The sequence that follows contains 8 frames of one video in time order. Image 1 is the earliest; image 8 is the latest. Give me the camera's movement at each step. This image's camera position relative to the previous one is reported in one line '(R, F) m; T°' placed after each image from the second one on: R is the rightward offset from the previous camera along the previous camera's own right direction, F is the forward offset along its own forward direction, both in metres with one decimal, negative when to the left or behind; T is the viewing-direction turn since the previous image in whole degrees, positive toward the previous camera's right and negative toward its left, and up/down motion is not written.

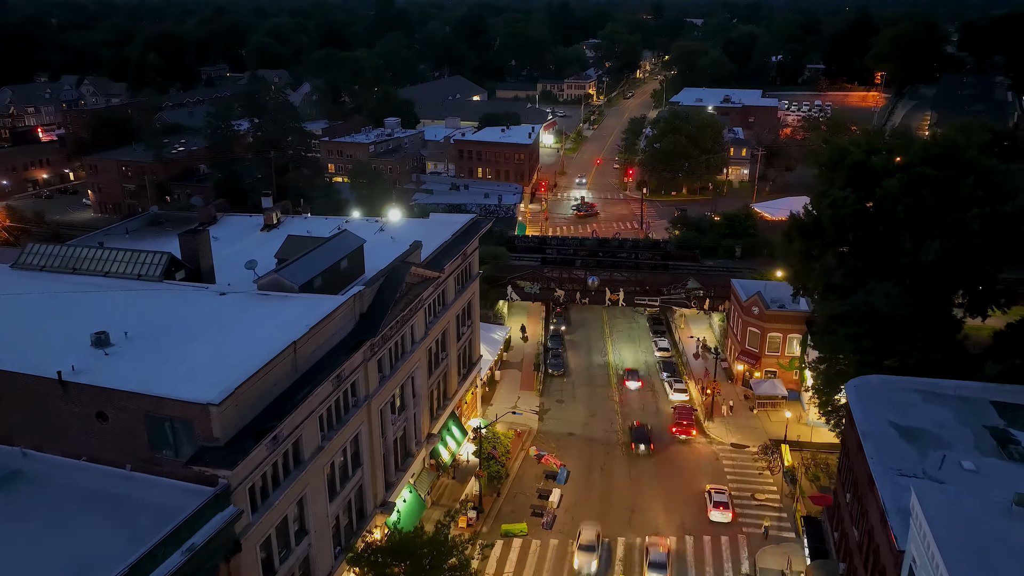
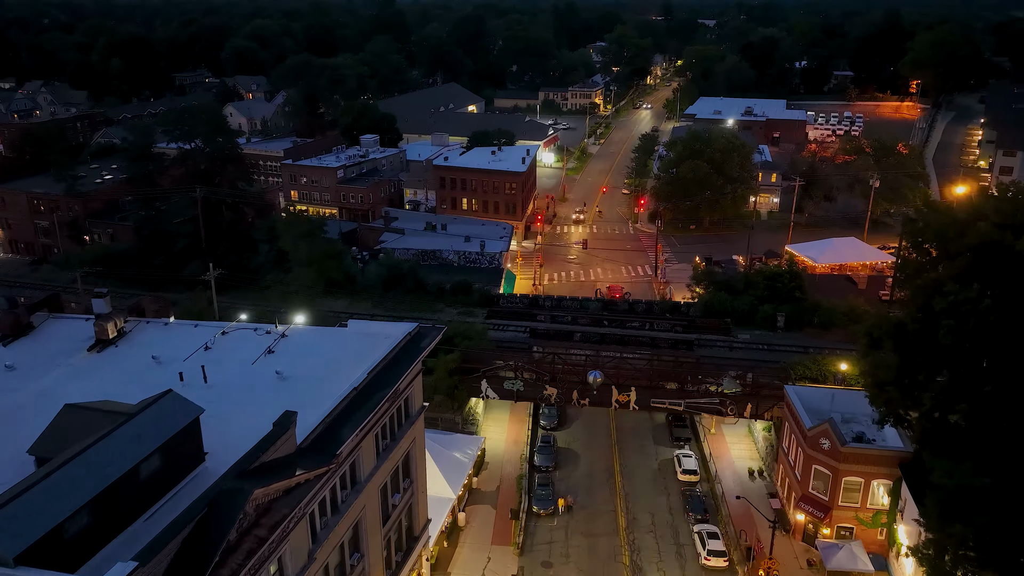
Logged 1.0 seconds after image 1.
(+1.5, +12.1) m; -1°
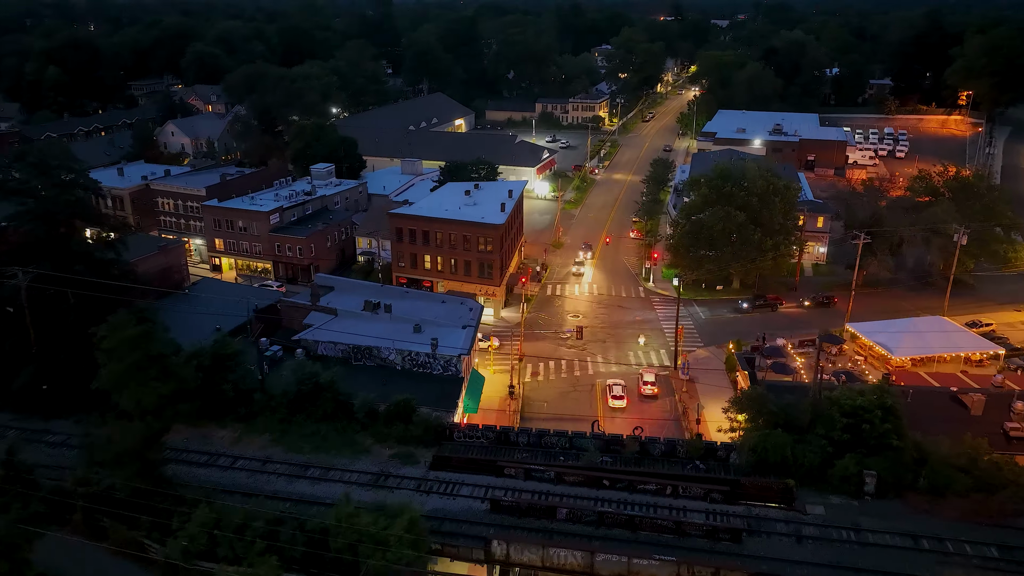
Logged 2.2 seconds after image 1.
(+2.1, +15.2) m; 0°
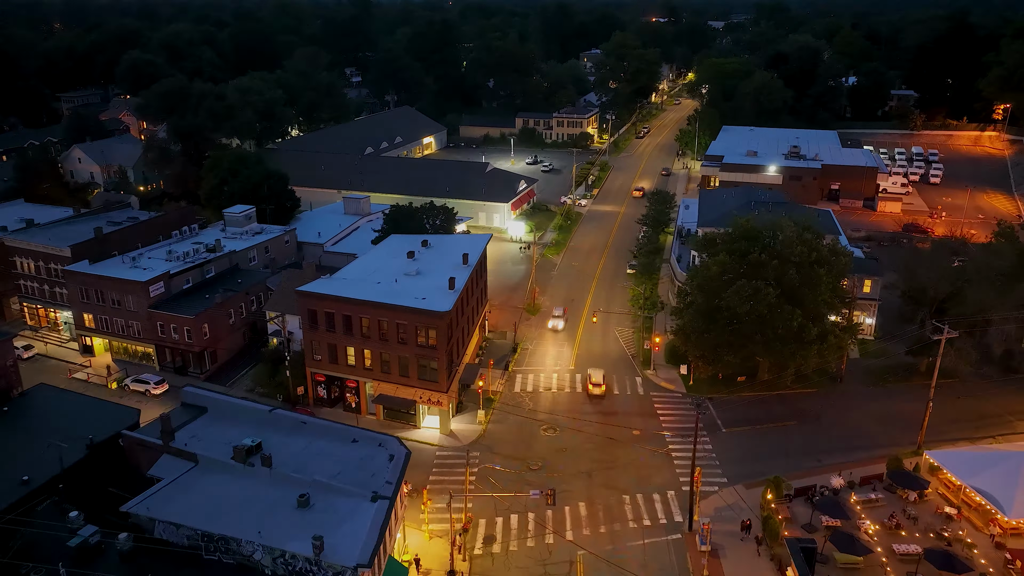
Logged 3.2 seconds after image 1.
(+2.1, +13.7) m; +1°
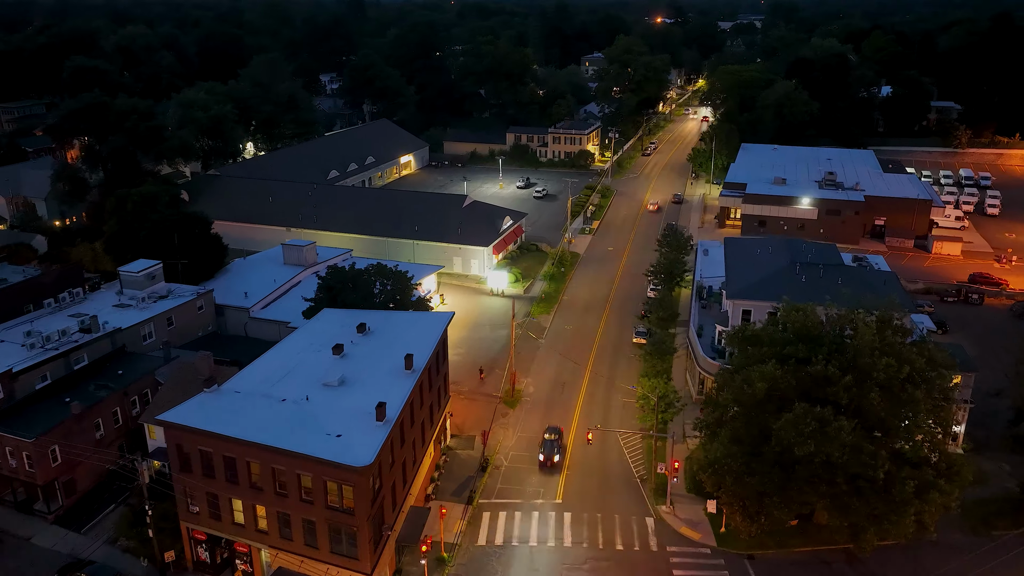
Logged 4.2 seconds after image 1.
(+1.7, +12.0) m; 0°
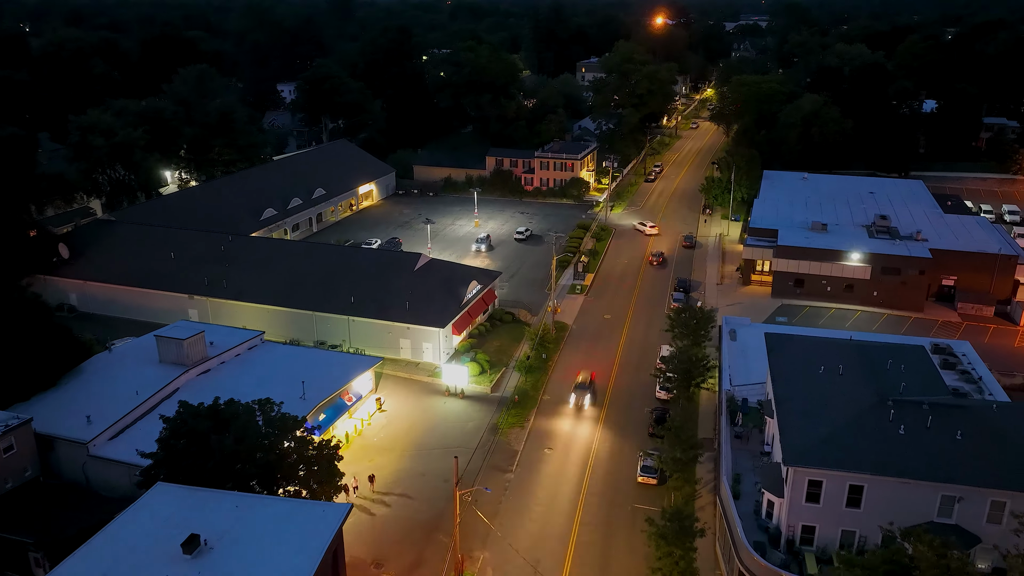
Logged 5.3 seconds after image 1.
(+2.0, +13.7) m; 0°
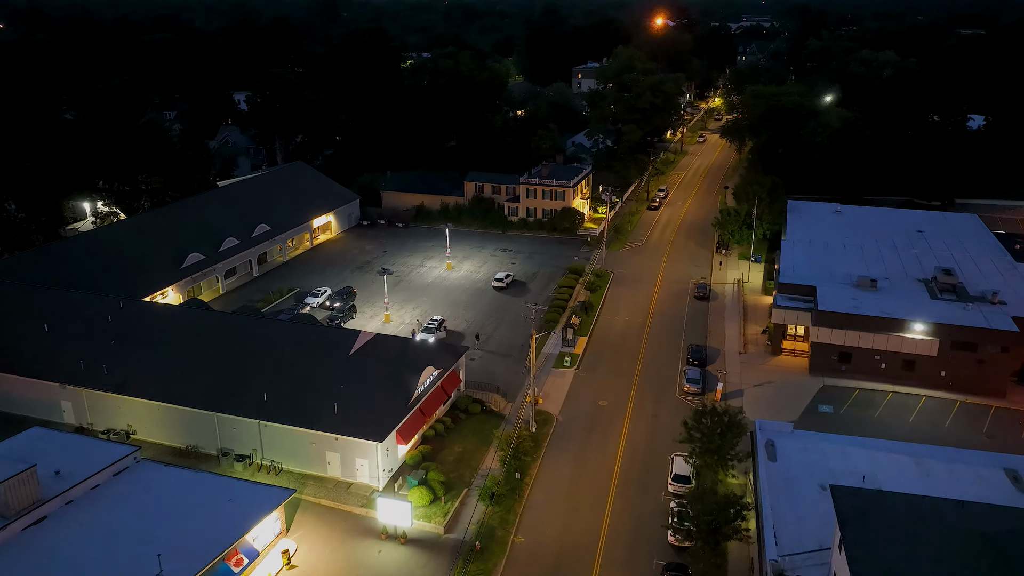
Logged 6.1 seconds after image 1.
(+1.6, +10.8) m; 0°
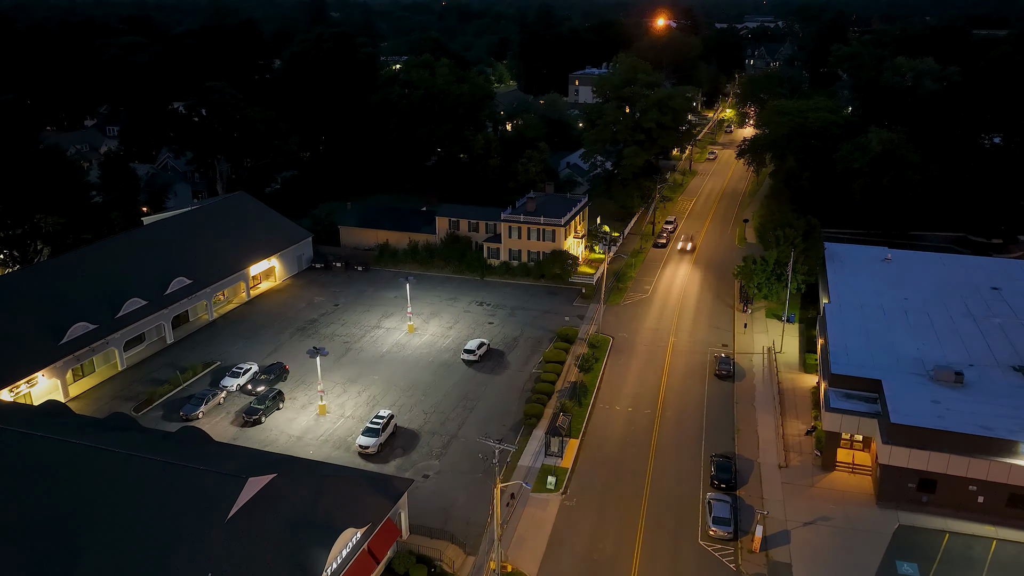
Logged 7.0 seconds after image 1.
(+1.5, +10.9) m; 0°
